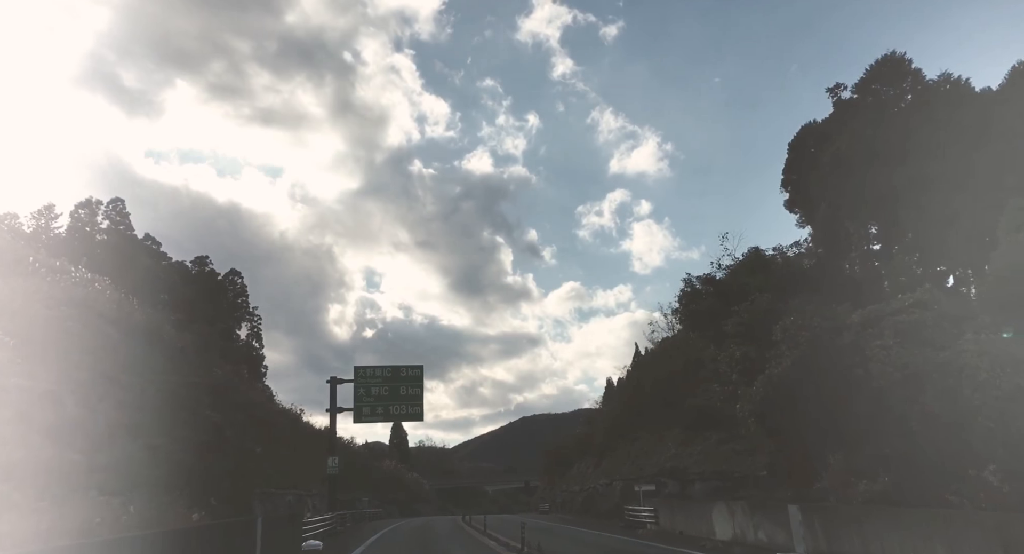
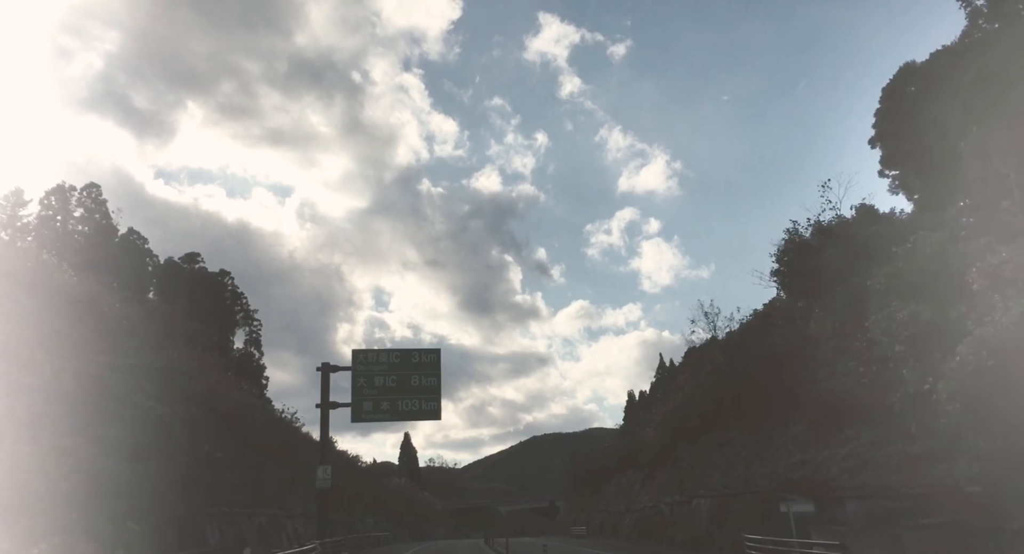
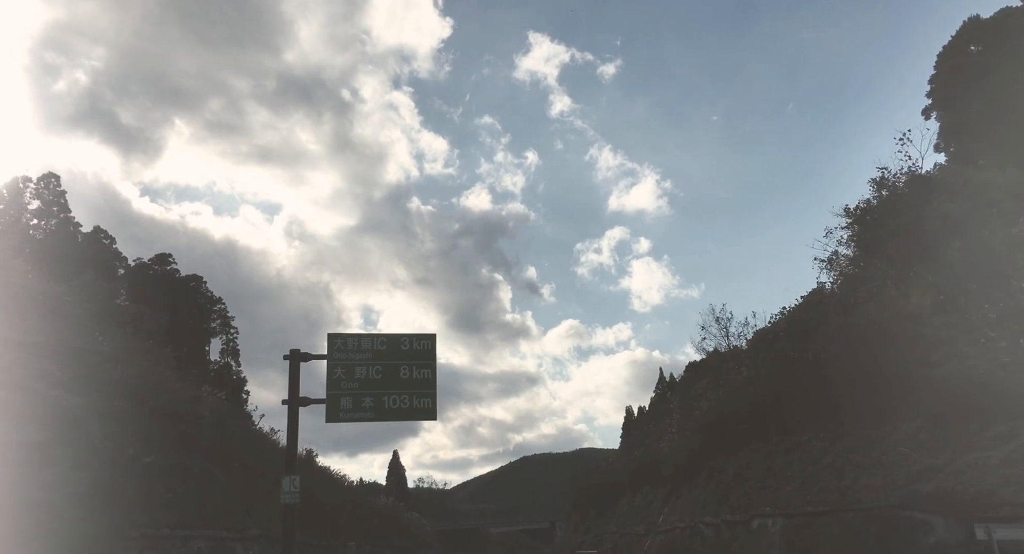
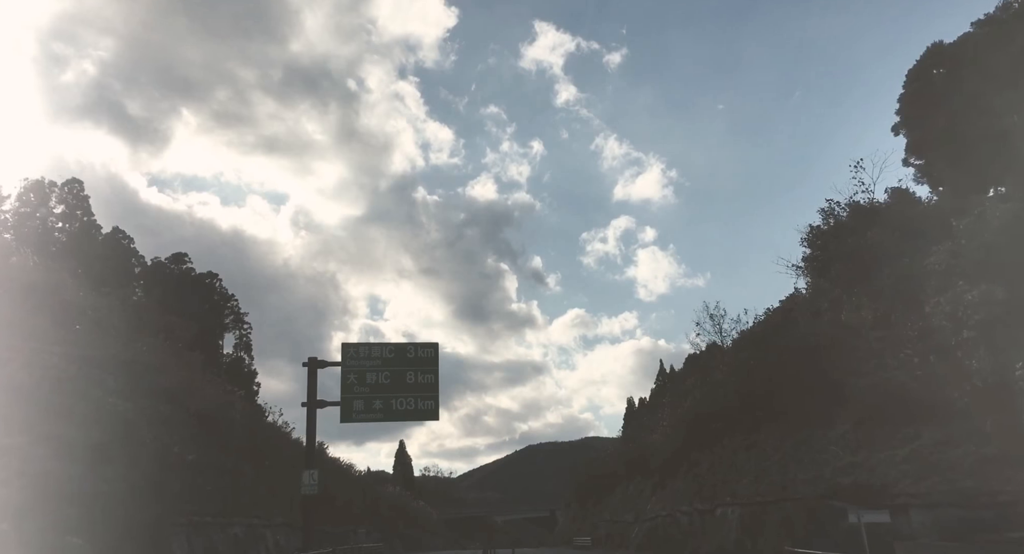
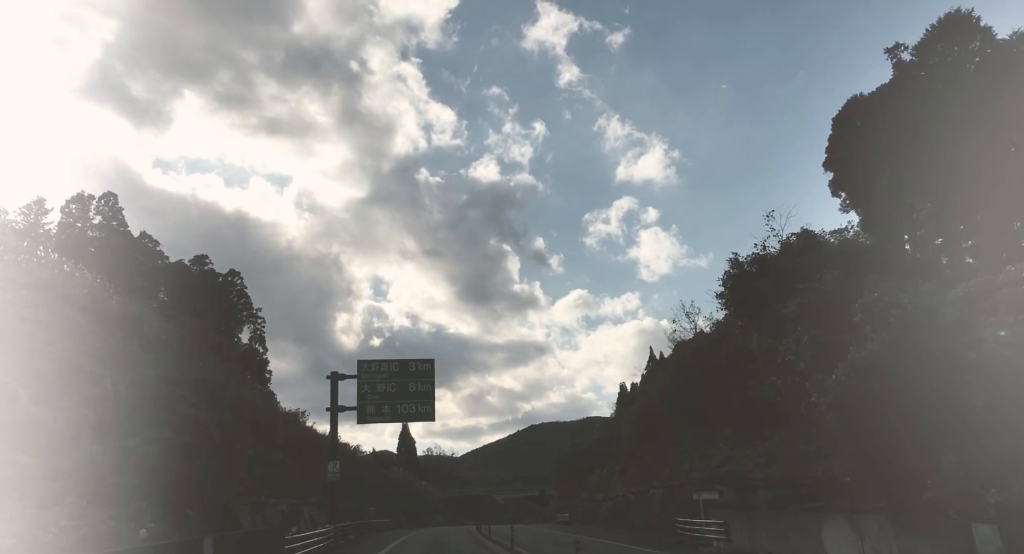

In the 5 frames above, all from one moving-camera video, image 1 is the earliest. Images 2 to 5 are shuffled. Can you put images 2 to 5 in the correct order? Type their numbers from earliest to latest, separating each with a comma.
5, 2, 4, 3
